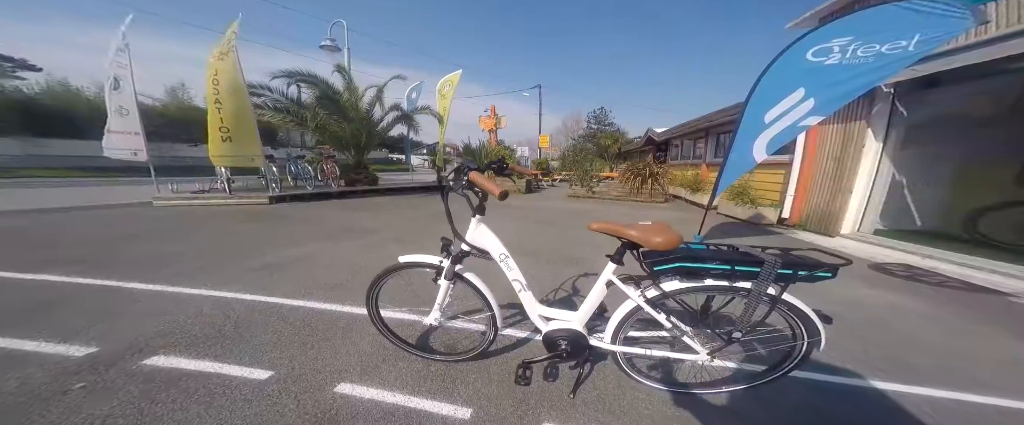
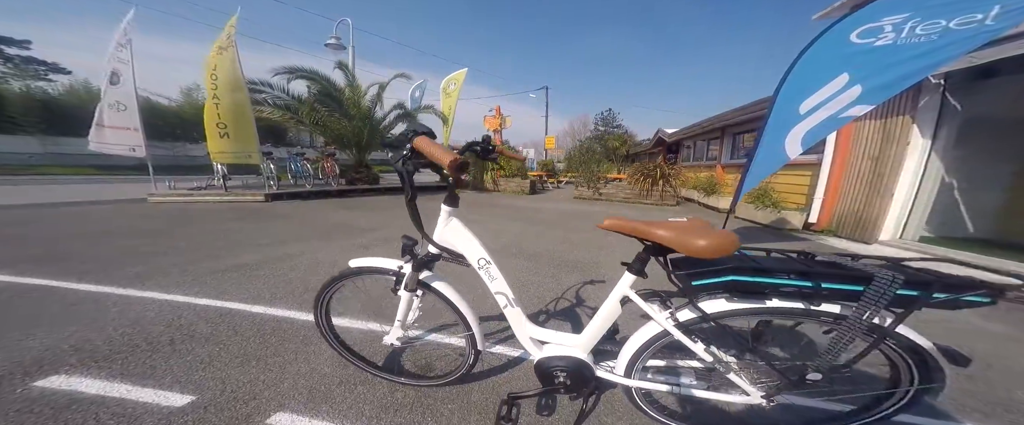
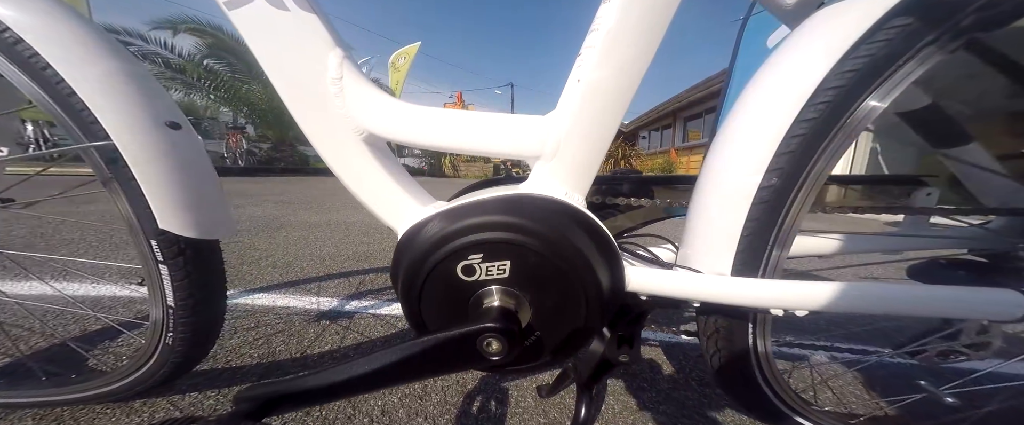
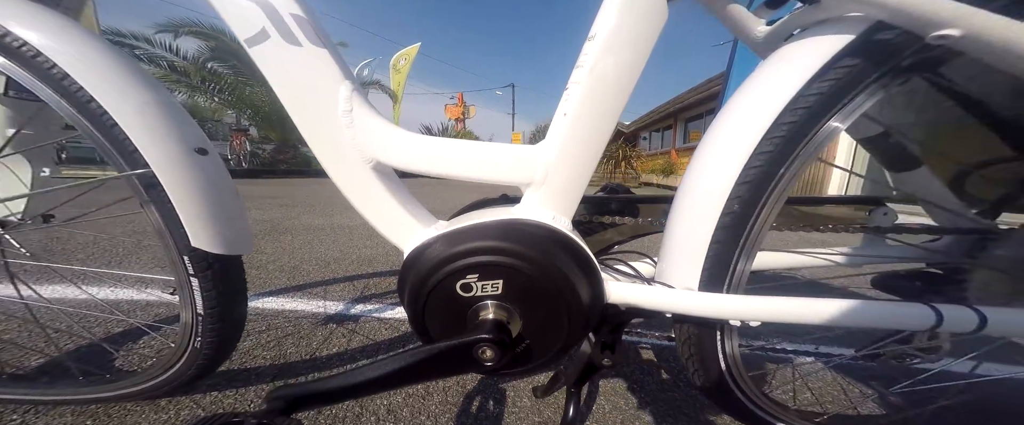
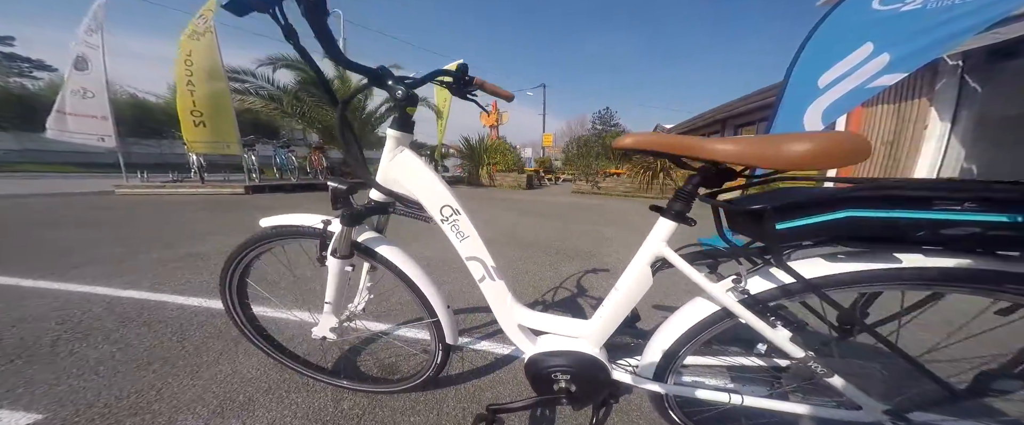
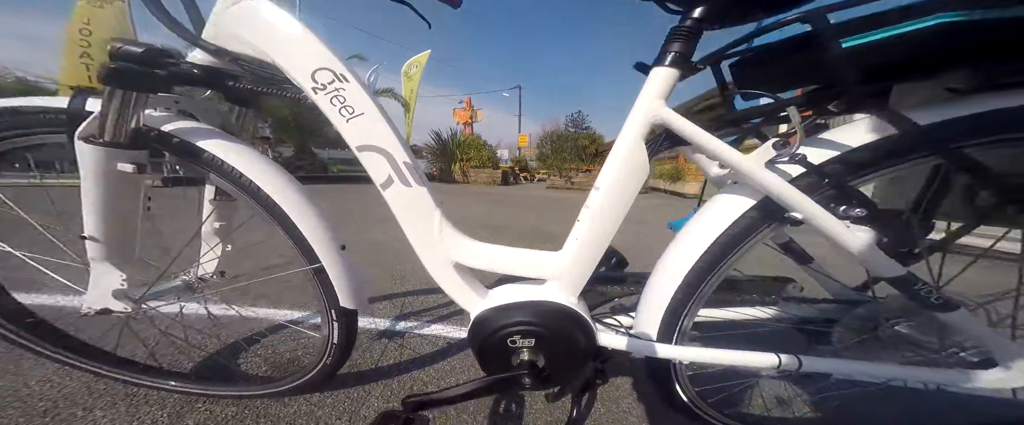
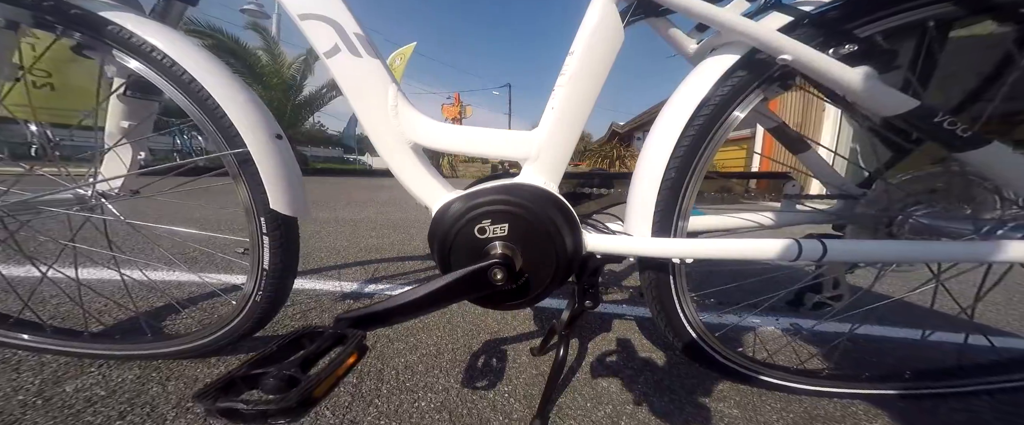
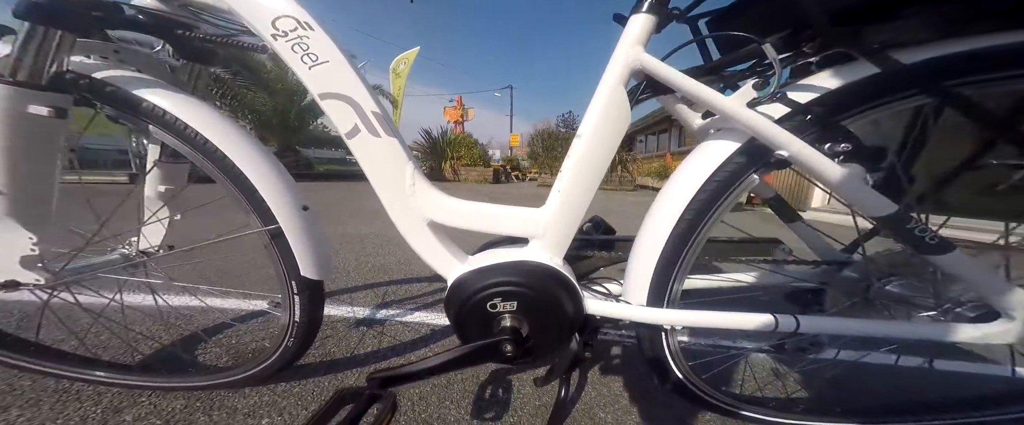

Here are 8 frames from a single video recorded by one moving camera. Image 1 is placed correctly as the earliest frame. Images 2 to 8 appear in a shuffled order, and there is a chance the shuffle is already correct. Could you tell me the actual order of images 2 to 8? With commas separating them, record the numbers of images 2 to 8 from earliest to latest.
2, 5, 6, 8, 7, 3, 4
